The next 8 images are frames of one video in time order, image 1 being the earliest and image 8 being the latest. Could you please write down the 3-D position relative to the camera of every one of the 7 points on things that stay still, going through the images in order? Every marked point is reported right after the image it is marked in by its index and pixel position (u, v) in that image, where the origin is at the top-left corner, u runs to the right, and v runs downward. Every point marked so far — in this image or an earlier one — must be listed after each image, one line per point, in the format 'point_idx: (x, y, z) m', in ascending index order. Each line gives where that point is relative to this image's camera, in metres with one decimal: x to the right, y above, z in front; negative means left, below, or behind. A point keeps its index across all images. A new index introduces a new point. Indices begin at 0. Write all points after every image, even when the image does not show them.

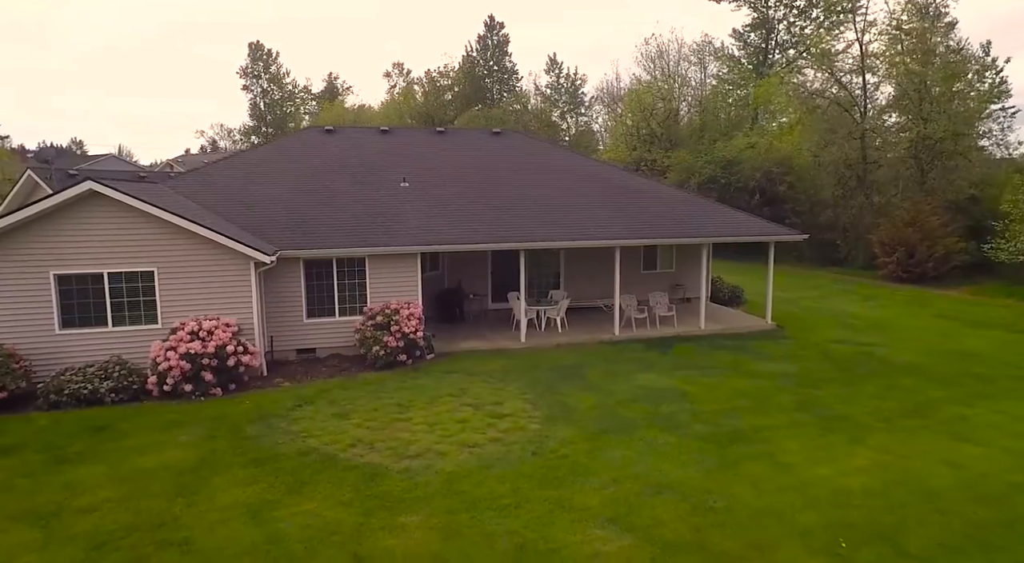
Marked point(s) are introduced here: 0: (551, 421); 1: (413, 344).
0: (+0.6, -2.3, +11.0) m
1: (-2.1, -1.3, +13.8) m
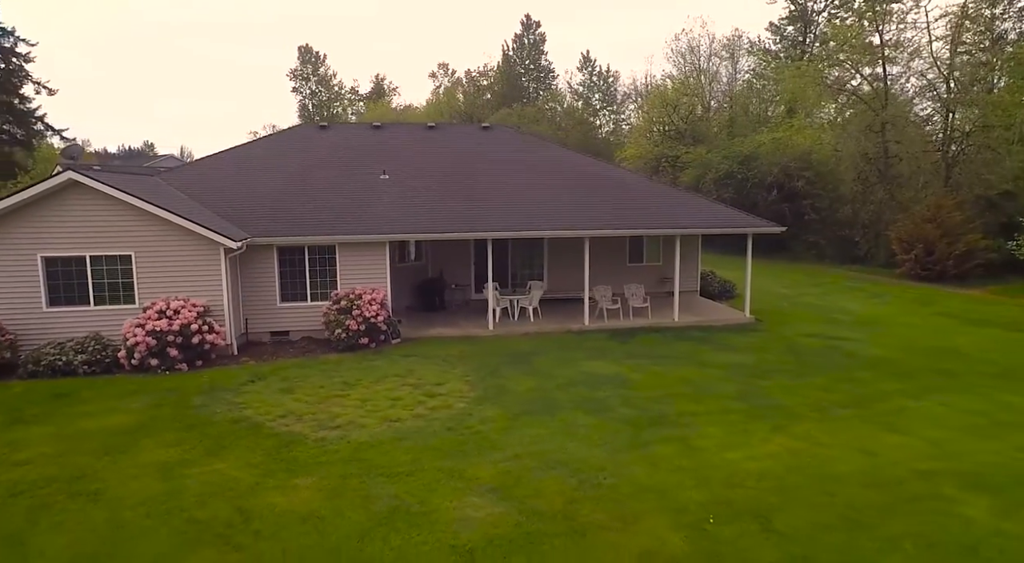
0: (-0.6, -2.0, +11.4) m
1: (-3.0, -1.0, +14.4) m
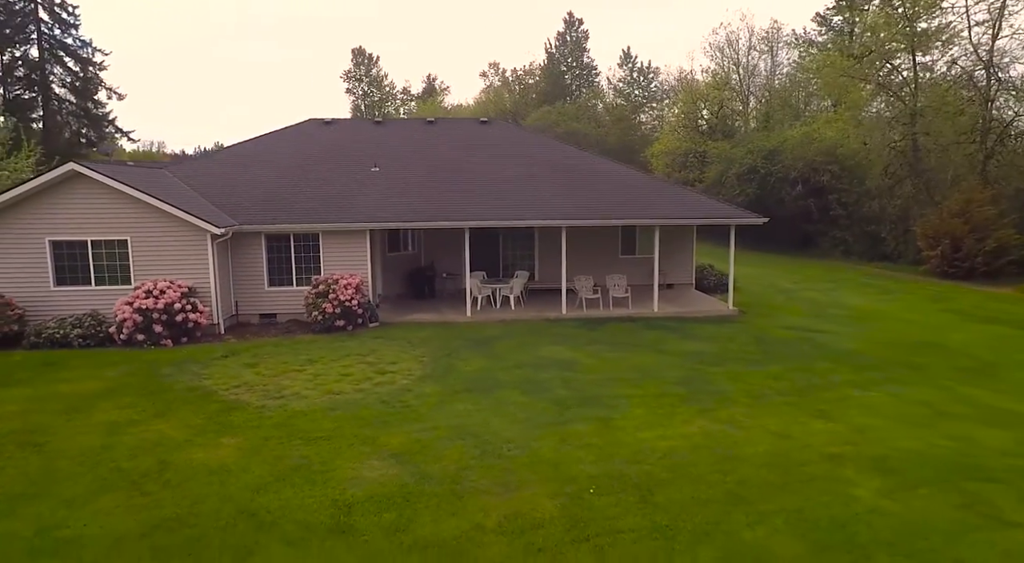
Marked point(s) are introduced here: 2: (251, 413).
0: (-1.6, -1.8, +12.0) m
1: (-3.7, -0.7, +15.2) m
2: (-4.1, -2.0, +10.4) m
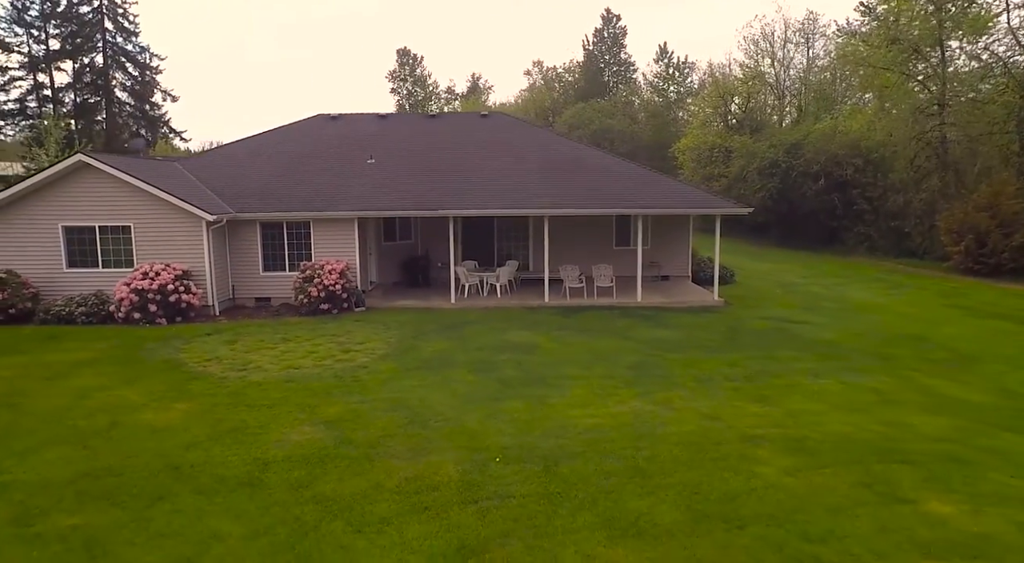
0: (-2.4, -1.4, +12.5) m
1: (-4.2, -0.3, +15.9) m
2: (-5.0, -1.7, +11.1) m
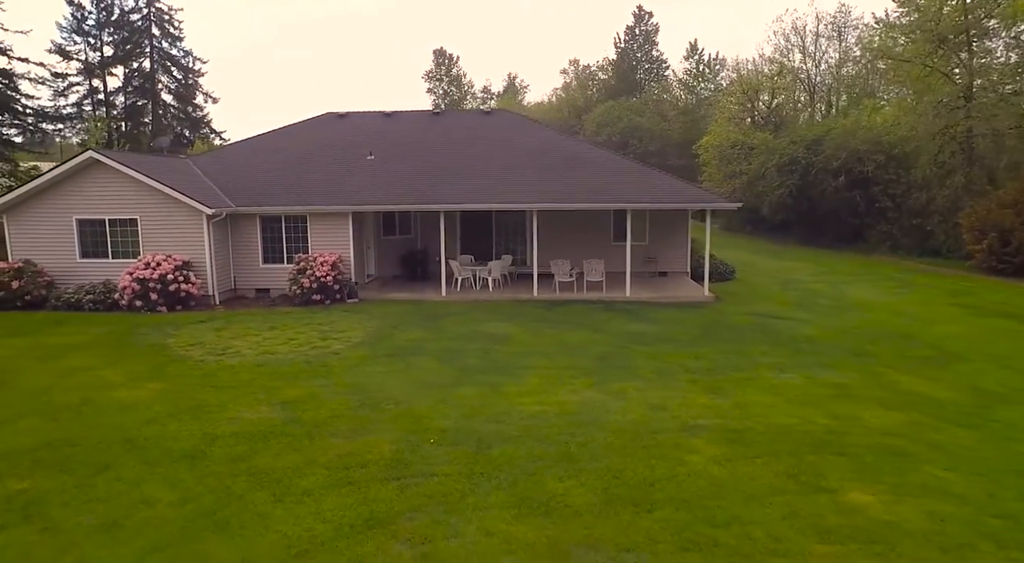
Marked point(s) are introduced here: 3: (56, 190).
0: (-3.0, -1.3, +13.0) m
1: (-4.6, -0.1, +16.5) m
2: (-5.7, -1.5, +11.7) m
3: (-11.2, +2.3, +16.5) m
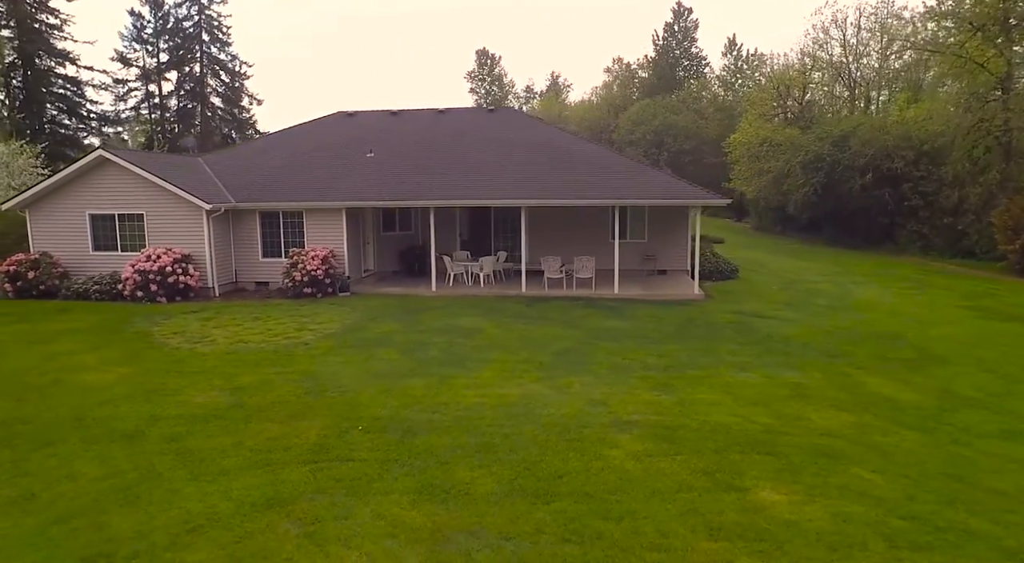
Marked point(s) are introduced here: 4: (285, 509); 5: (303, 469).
0: (-3.7, -1.1, +13.3) m
1: (-4.9, 0.0, +16.9) m
2: (-6.4, -1.3, +12.3) m
3: (-11.5, +2.5, +17.5) m
4: (-2.4, -2.4, +7.1) m
5: (-2.5, -2.2, +8.0) m
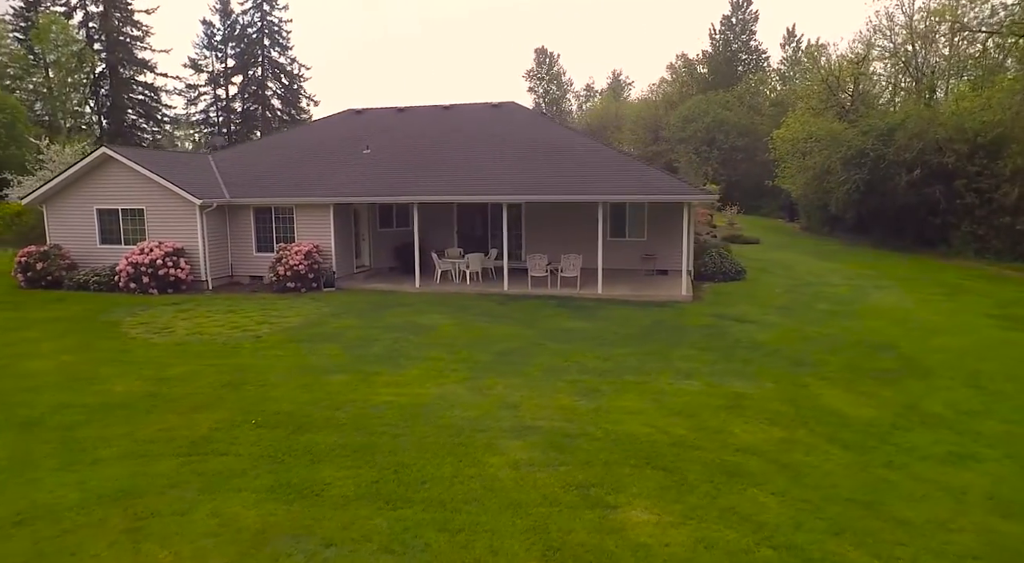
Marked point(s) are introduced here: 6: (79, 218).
0: (-4.6, -1.0, +13.3) m
1: (-5.4, +0.1, +17.1) m
2: (-7.4, -1.1, +12.6) m
3: (-11.9, +2.7, +18.3) m
4: (-4.0, -2.3, +7.0) m
5: (-4.0, -2.1, +7.9) m
6: (-12.0, +1.8, +18.5) m
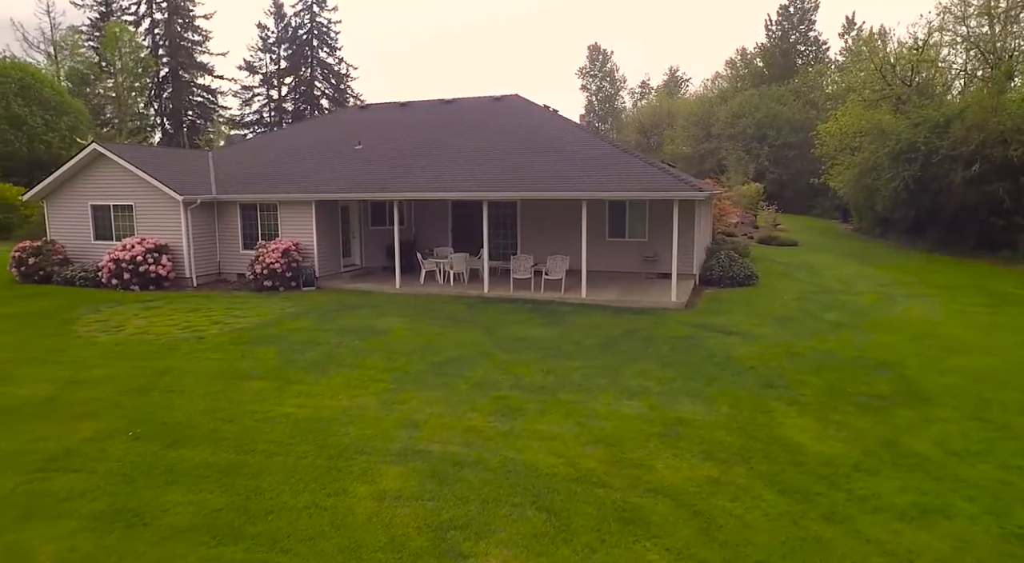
0: (-5.3, -1.0, +12.7) m
1: (-5.8, +0.2, +16.5) m
2: (-8.2, -1.1, +12.3) m
3: (-12.1, +2.8, +18.4) m
4: (-5.4, -2.3, +6.3) m
5: (-5.3, -2.1, +7.2) m
6: (-12.2, +1.9, +18.6) m
